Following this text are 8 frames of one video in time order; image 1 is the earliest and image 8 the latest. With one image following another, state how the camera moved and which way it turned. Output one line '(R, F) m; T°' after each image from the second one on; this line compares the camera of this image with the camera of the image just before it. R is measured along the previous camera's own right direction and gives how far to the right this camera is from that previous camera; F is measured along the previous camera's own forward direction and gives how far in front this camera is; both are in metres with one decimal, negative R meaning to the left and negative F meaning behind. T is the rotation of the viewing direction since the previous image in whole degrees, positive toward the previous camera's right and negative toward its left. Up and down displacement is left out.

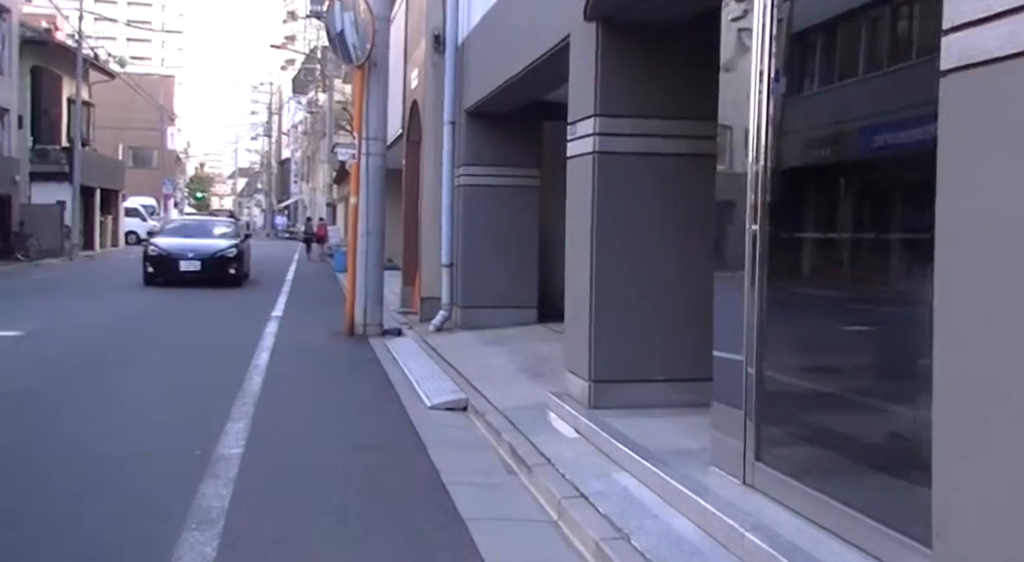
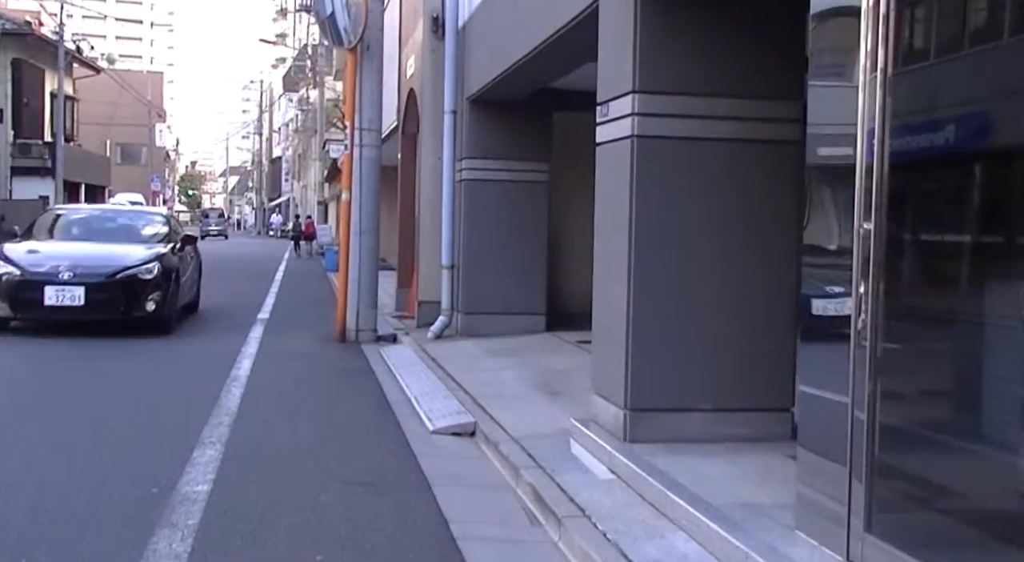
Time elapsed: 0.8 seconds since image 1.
(-0.2, +1.4) m; 0°
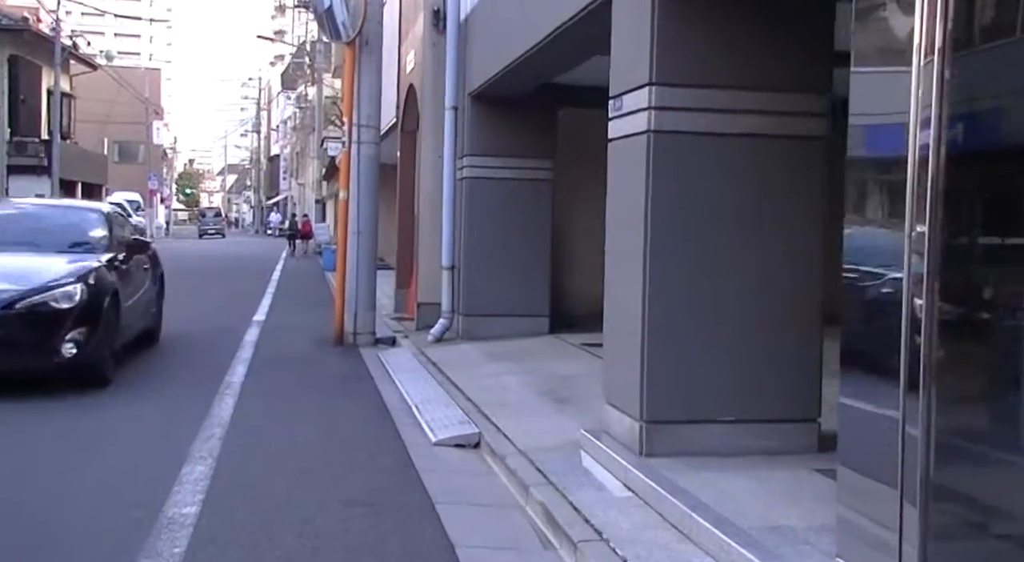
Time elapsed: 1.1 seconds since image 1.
(-0.1, +0.4) m; 0°
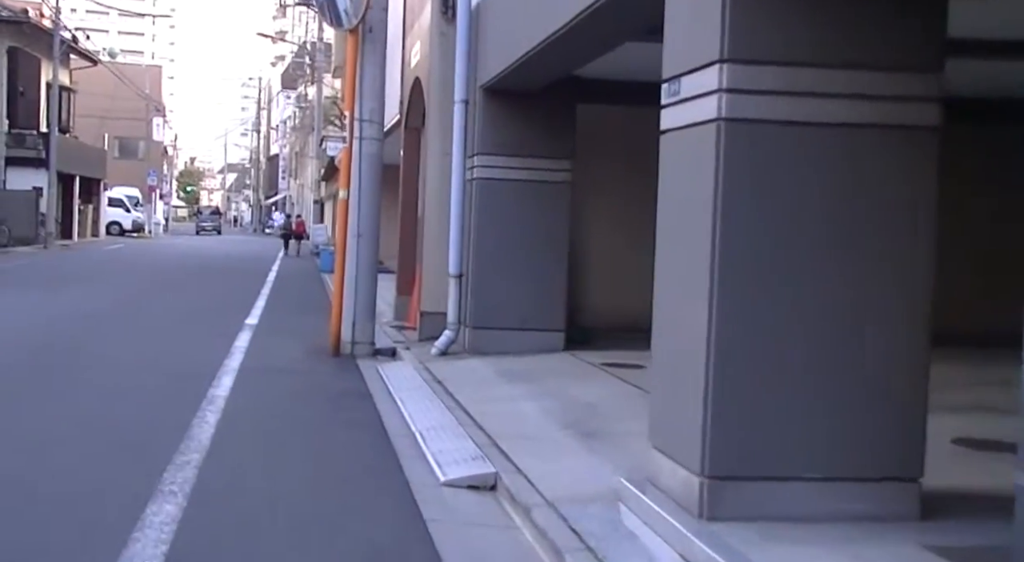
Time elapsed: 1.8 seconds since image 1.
(-0.2, +1.2) m; 0°
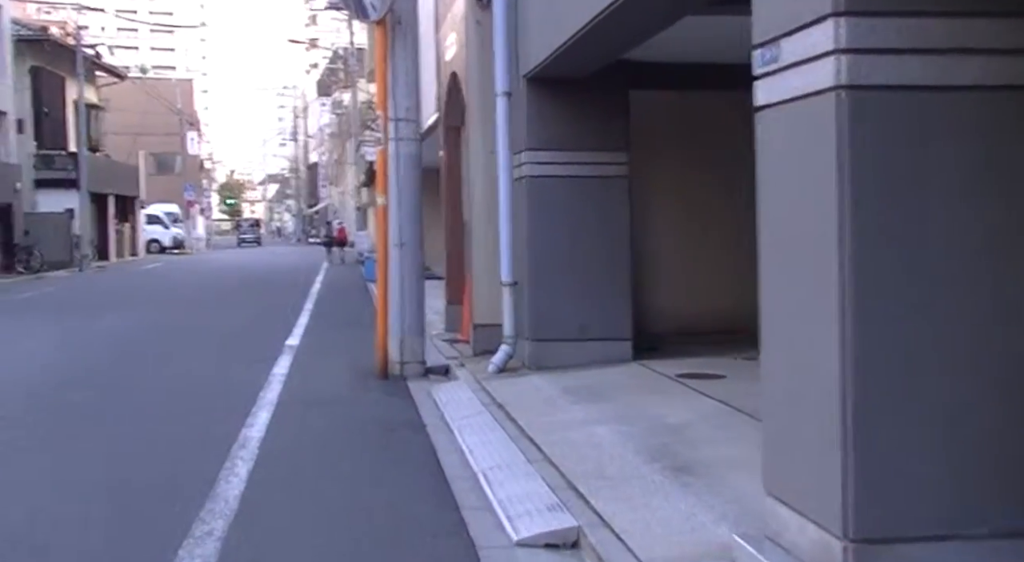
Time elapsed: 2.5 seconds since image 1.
(-0.1, +1.1) m; -3°
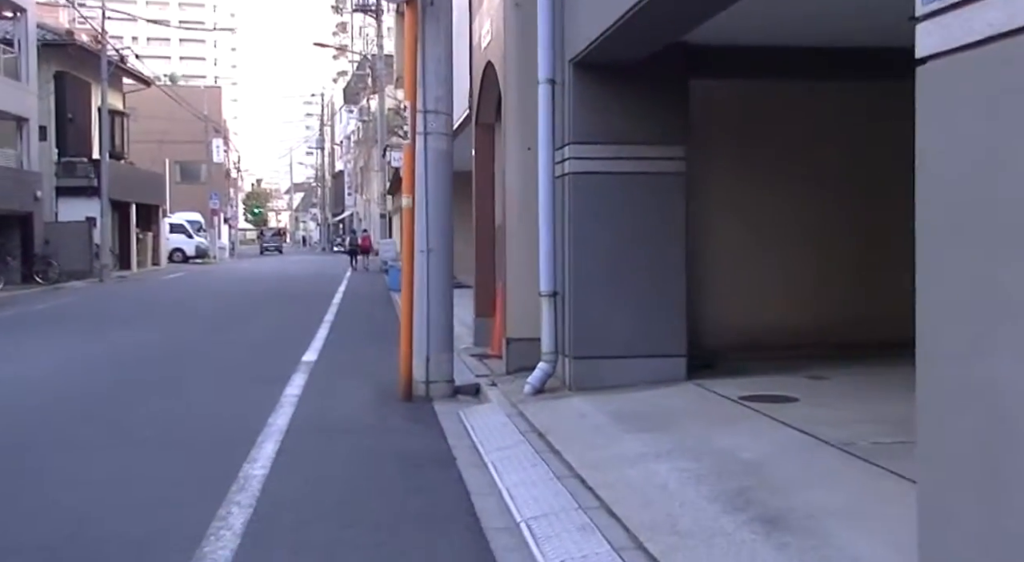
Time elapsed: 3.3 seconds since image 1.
(-0.2, +1.3) m; -1°
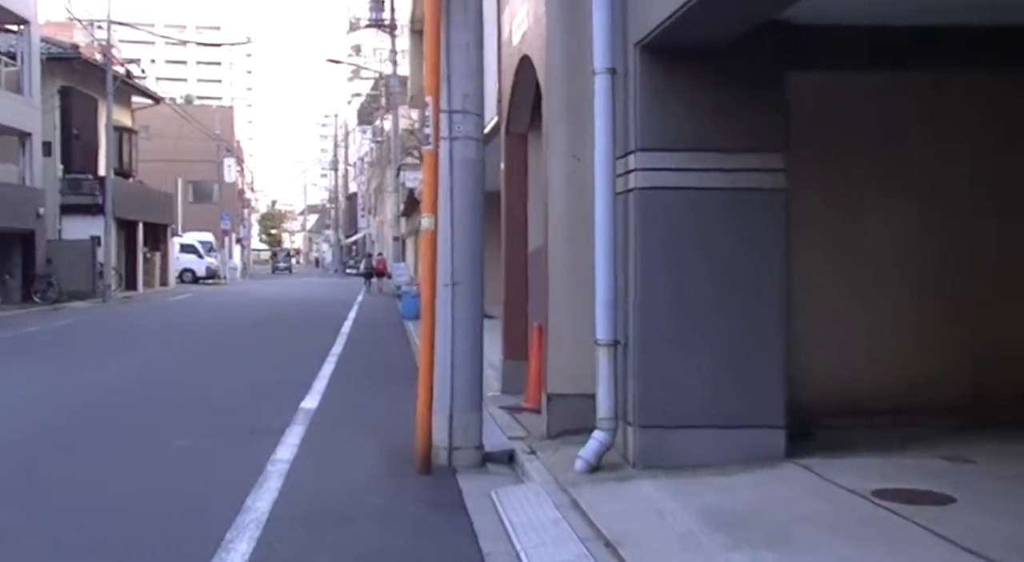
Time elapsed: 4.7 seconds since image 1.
(-0.3, +2.4) m; -1°
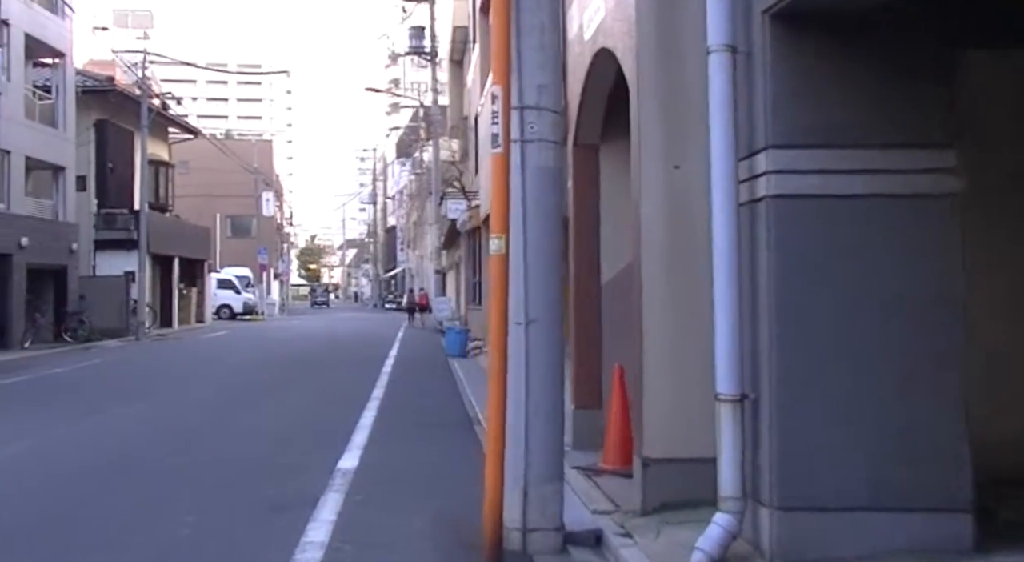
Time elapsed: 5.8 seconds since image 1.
(-0.4, +1.9) m; -2°
